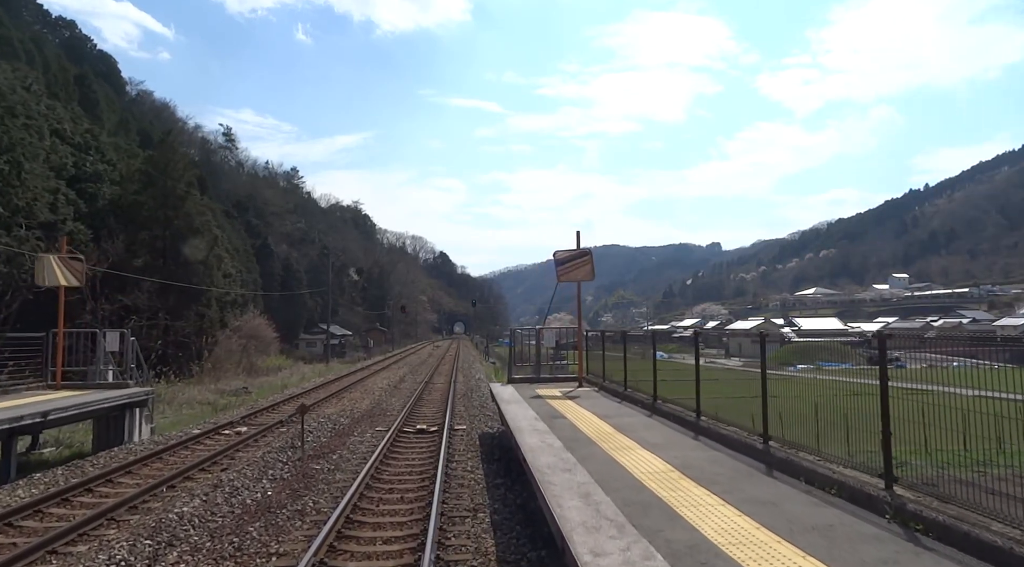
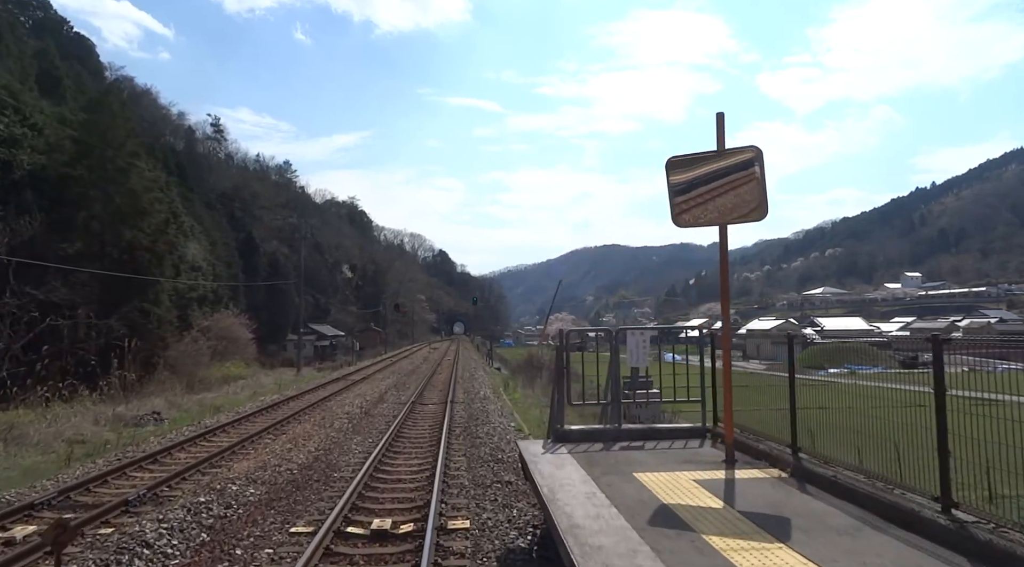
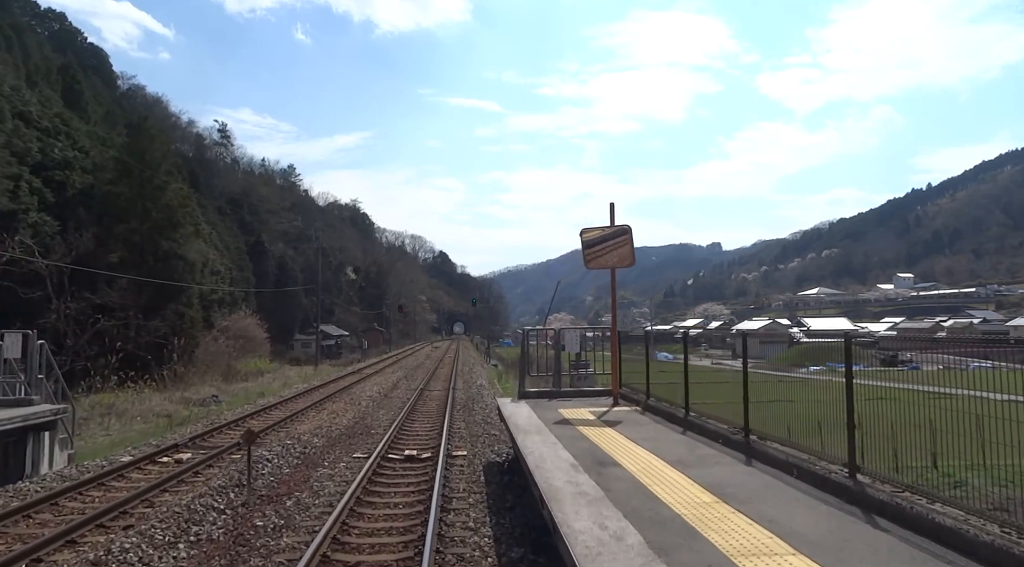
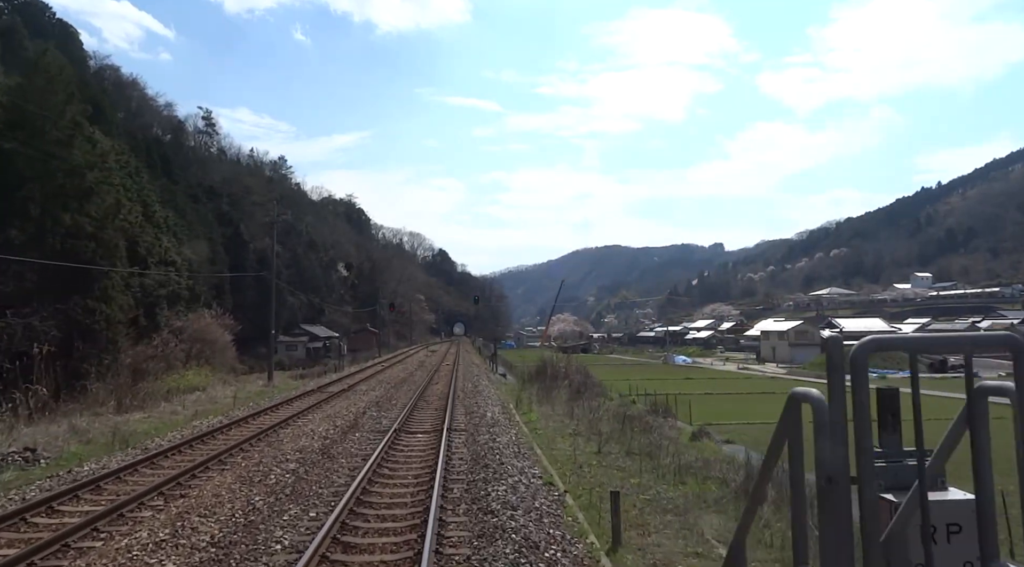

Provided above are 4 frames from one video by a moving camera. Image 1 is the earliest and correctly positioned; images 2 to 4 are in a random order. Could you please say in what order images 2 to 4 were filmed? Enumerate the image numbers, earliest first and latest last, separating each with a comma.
3, 2, 4
